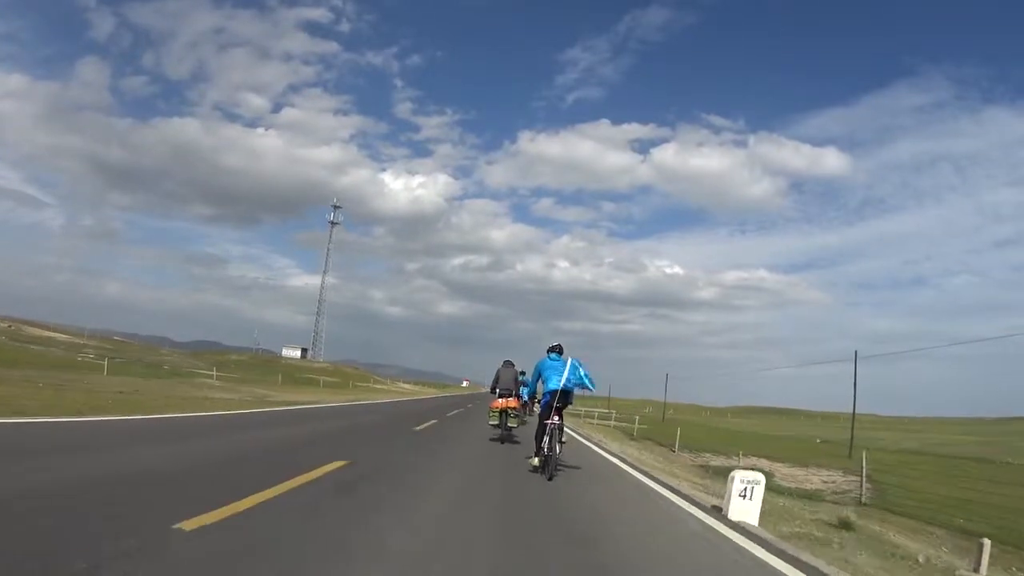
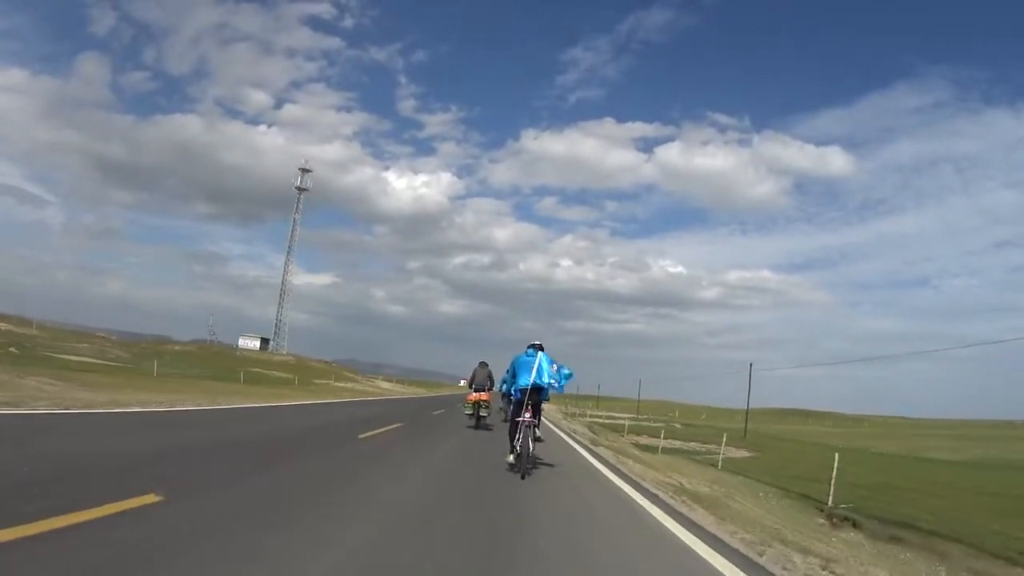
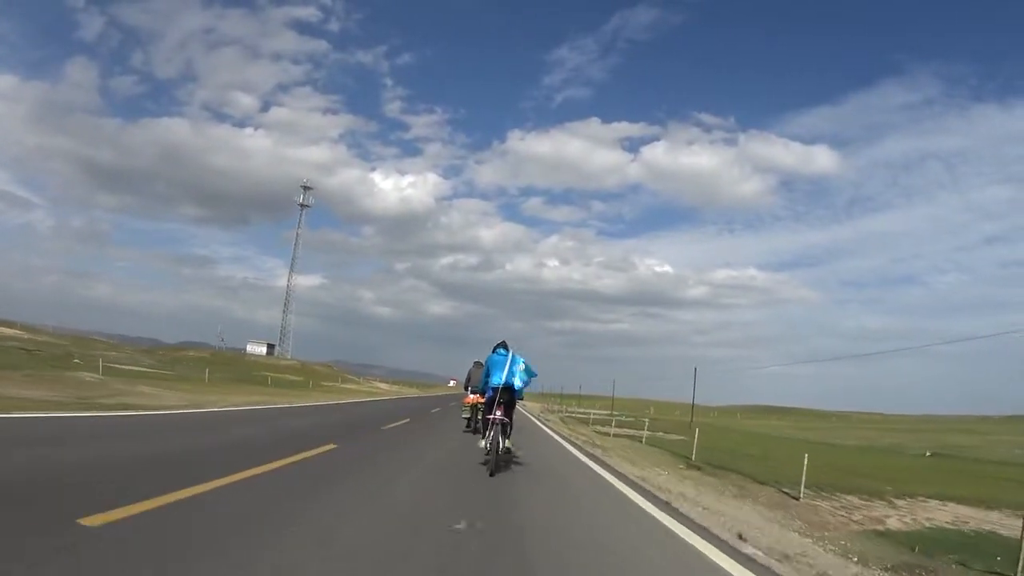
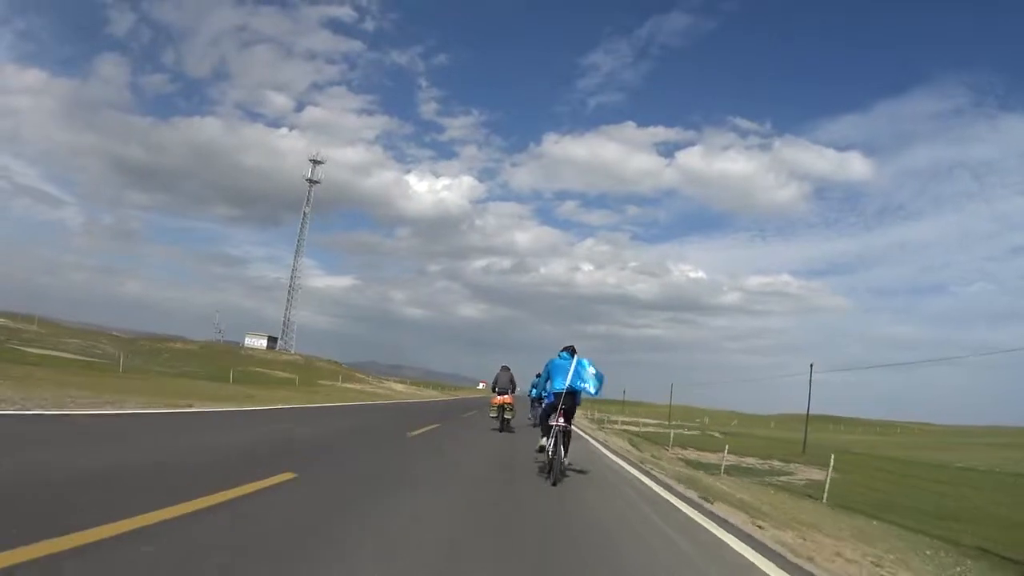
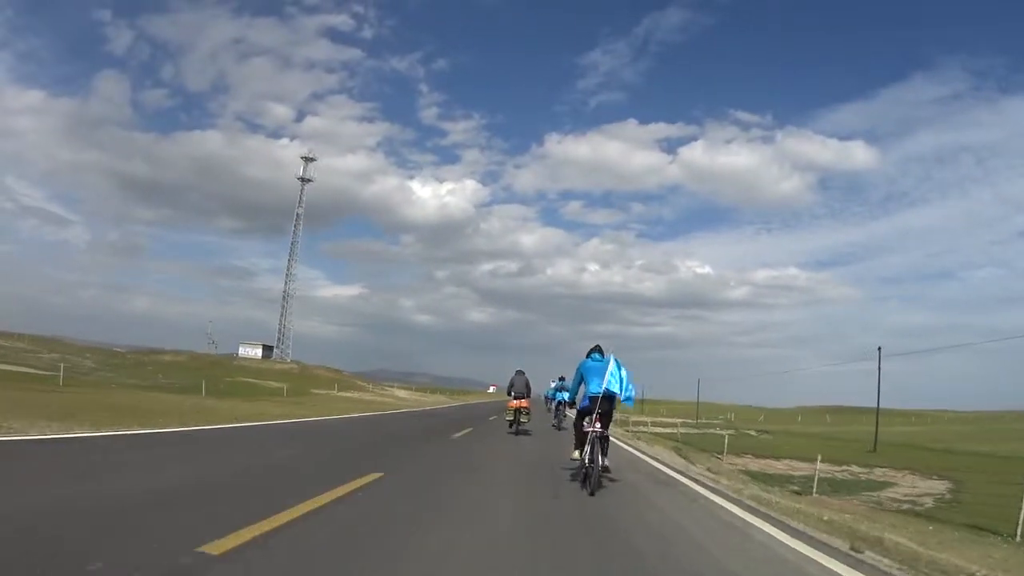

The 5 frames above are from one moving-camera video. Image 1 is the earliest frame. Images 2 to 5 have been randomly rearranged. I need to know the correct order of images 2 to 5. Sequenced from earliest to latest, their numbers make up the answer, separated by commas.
3, 2, 4, 5
